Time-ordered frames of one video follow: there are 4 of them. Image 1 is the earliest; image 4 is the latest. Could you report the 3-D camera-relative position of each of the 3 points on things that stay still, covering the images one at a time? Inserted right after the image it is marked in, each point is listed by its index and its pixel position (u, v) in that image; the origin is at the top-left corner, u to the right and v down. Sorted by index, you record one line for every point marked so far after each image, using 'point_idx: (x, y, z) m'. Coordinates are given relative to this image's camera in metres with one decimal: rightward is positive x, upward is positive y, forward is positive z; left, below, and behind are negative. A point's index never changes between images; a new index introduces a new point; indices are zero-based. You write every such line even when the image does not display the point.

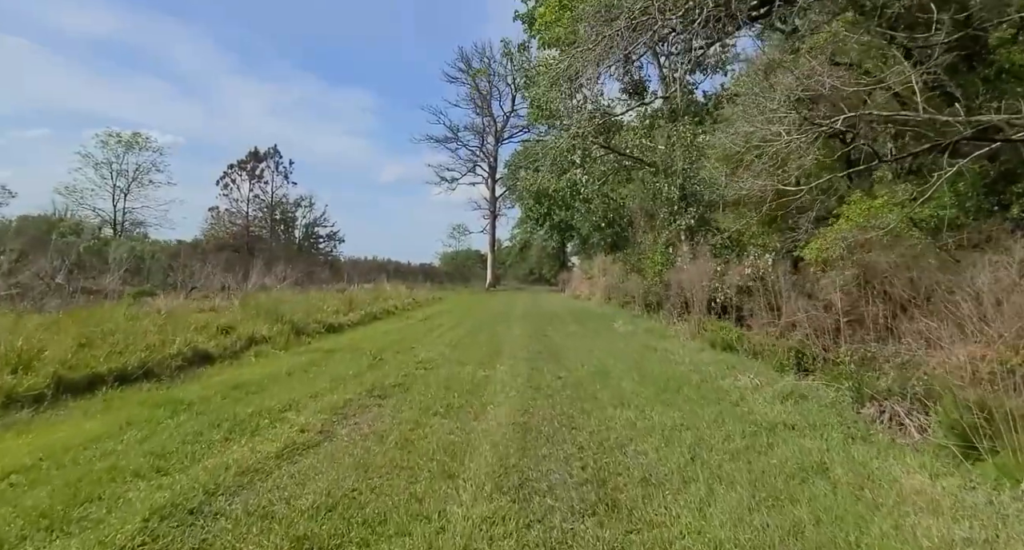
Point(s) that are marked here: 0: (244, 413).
0: (-2.4, -1.2, +5.2) m
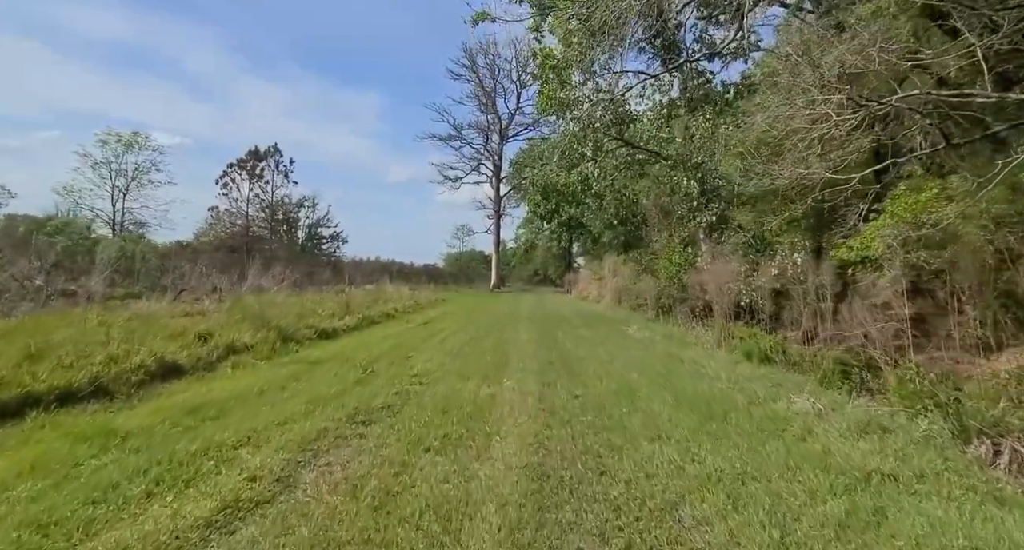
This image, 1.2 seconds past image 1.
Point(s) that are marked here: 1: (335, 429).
0: (-2.3, -1.3, +4.1) m
1: (-1.5, -1.3, +5.0) m
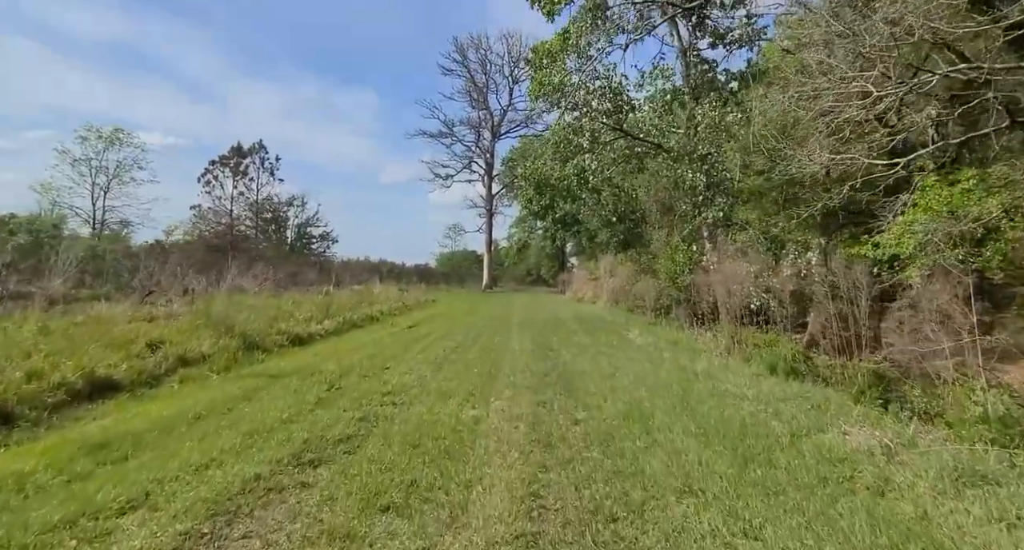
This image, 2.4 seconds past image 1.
0: (-2.4, -1.3, +3.0) m
1: (-1.6, -1.3, +3.9) m
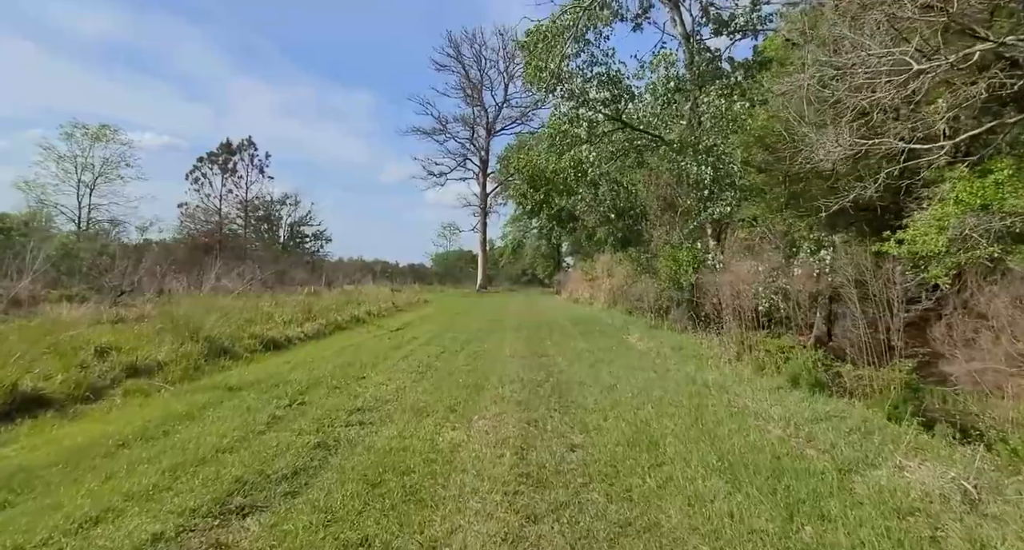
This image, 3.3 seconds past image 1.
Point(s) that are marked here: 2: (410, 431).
0: (-2.5, -1.3, +2.1) m
1: (-1.7, -1.3, +3.0) m
2: (-0.9, -1.4, +5.3) m
